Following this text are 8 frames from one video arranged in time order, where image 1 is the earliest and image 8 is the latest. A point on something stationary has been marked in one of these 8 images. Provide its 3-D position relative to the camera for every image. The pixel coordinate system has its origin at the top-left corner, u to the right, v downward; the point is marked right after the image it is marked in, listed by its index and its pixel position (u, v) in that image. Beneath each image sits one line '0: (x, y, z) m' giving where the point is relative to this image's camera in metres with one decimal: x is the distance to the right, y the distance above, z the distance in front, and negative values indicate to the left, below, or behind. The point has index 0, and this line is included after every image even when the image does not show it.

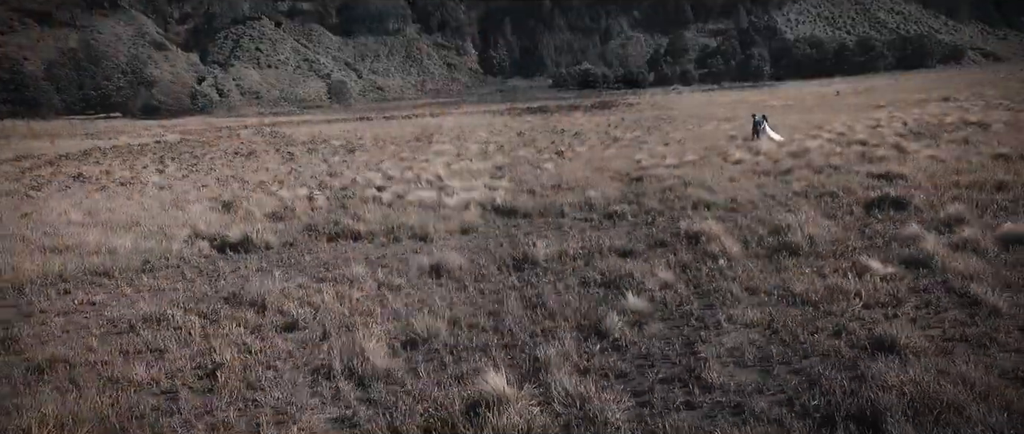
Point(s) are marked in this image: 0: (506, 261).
0: (0.0, -0.5, +11.5) m
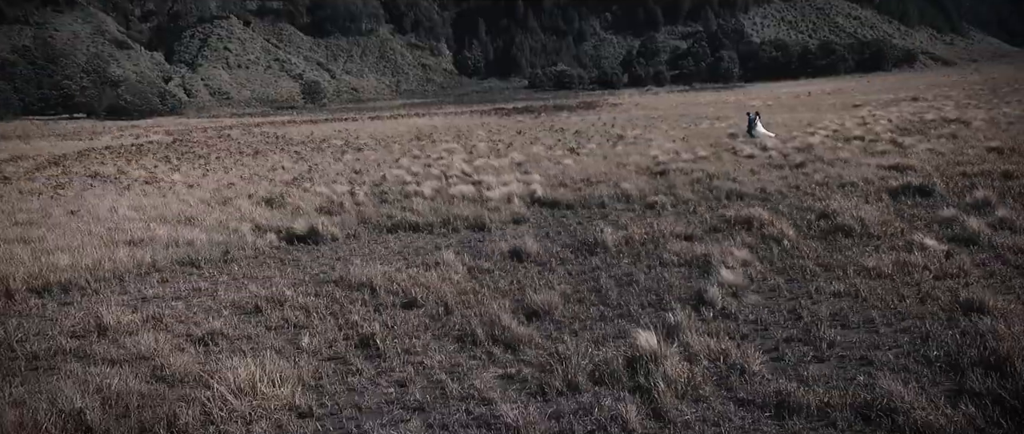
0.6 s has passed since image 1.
0: (+1.0, -0.4, +12.5) m
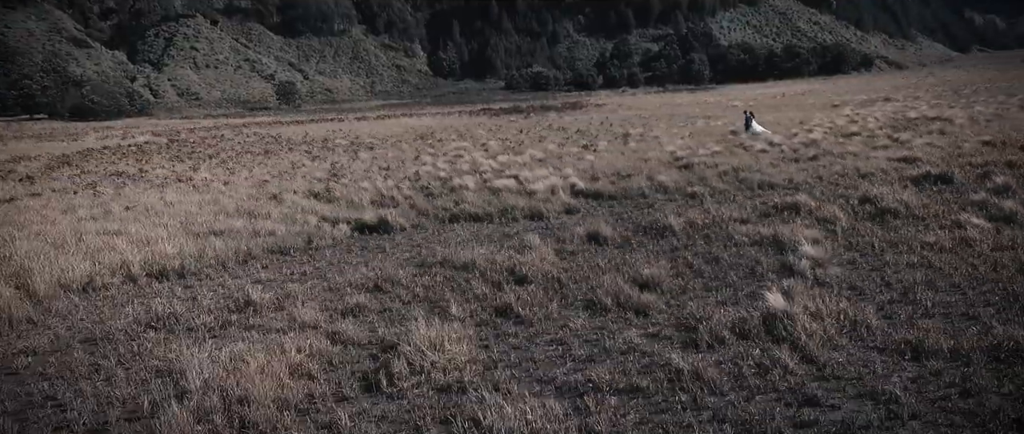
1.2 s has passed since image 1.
0: (+2.1, -0.2, +13.6) m
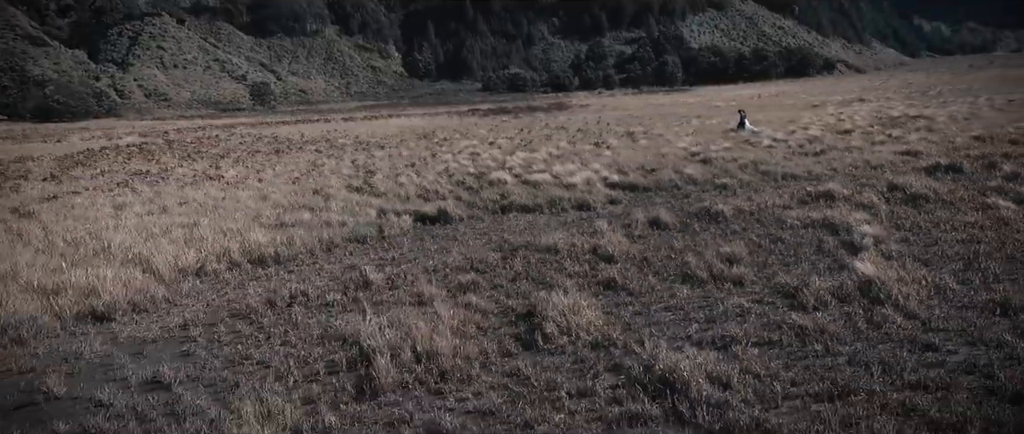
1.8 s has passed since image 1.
0: (+3.2, 0.0, +14.7) m
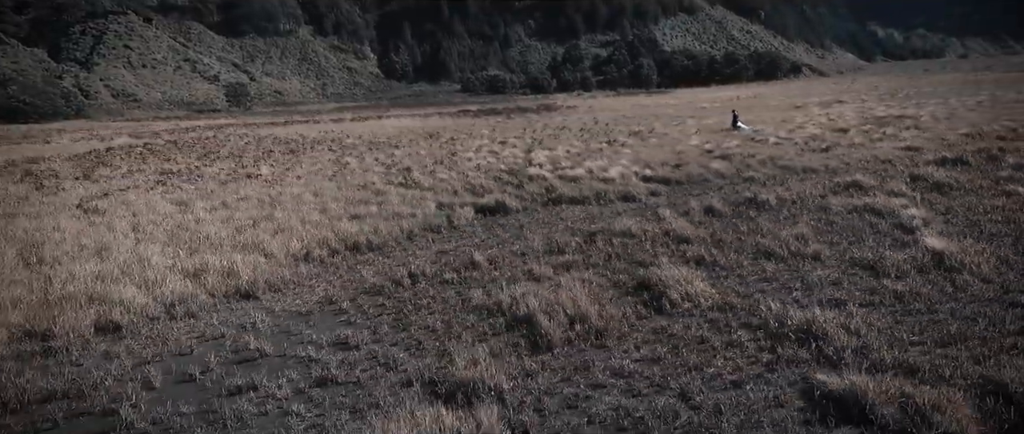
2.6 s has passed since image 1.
0: (+4.3, +0.3, +16.0) m
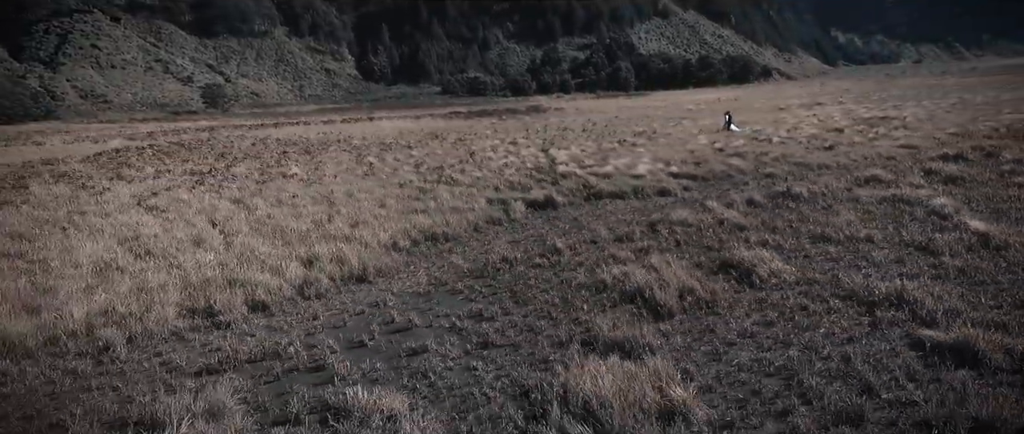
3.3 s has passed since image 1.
0: (+5.4, +0.4, +17.4) m
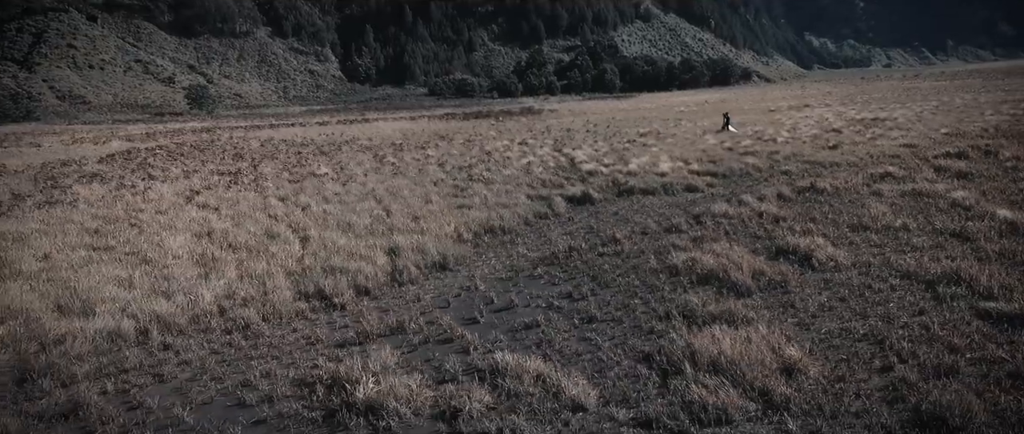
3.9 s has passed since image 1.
0: (+6.3, +0.6, +18.6) m
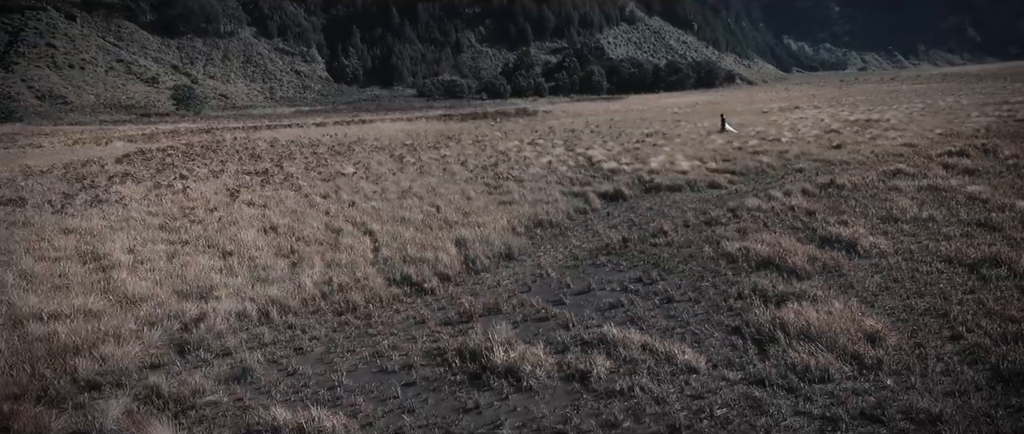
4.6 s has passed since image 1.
0: (+7.1, +0.7, +19.7) m
